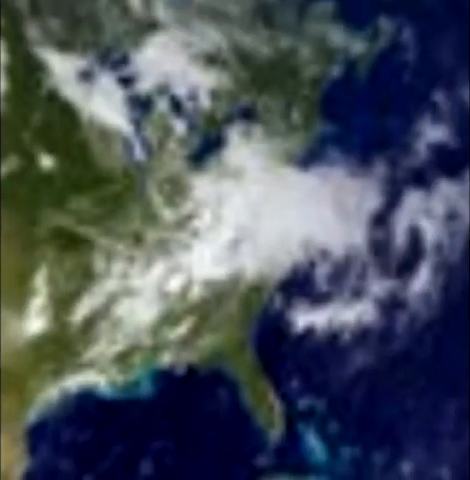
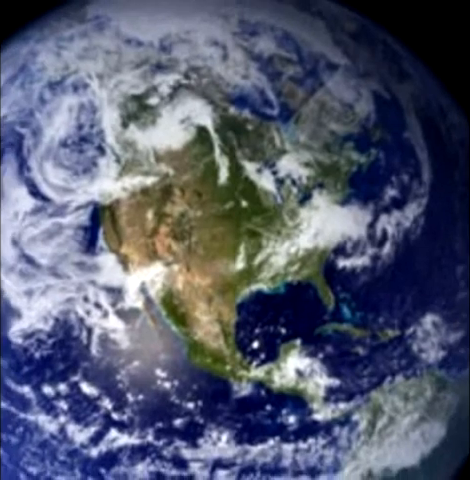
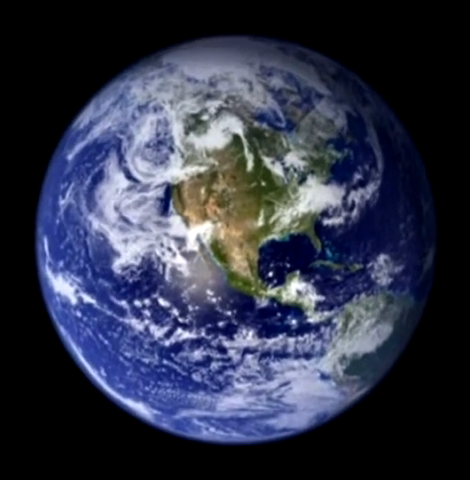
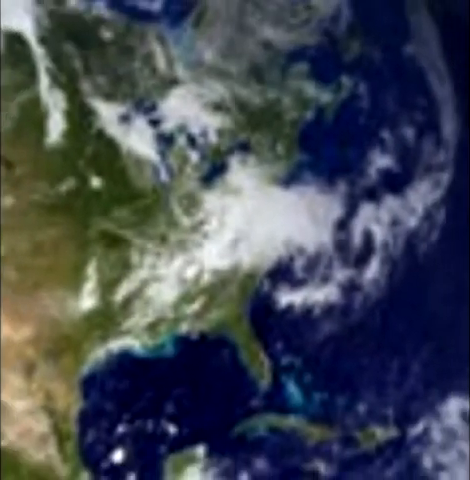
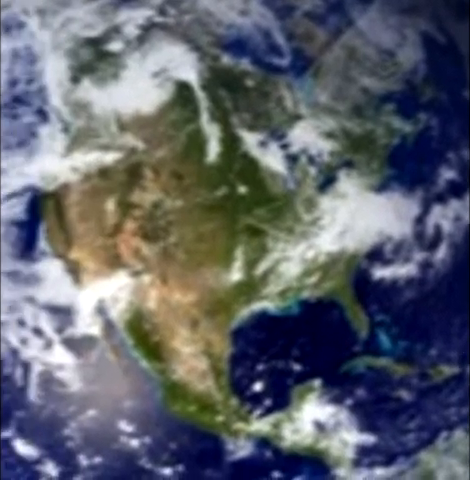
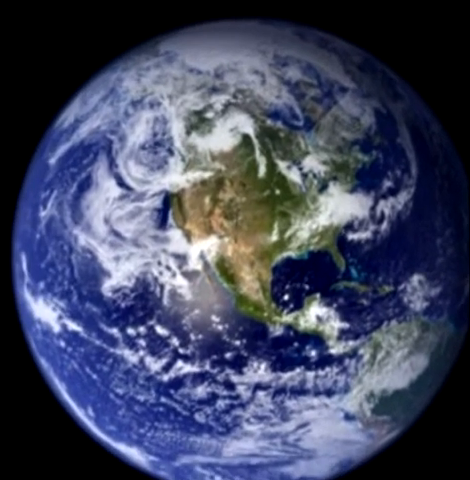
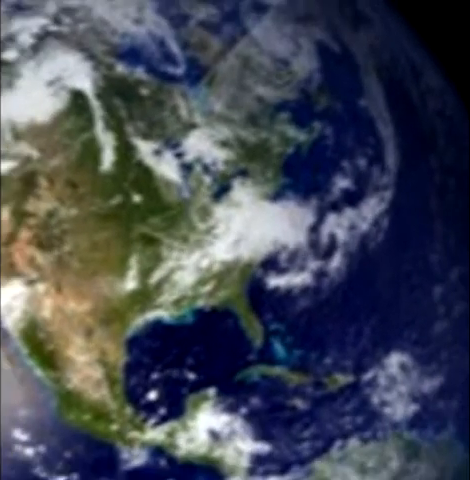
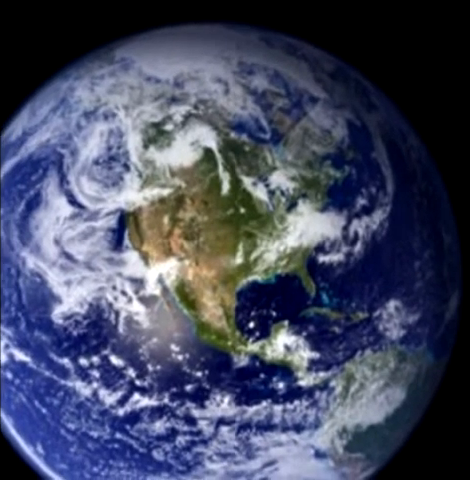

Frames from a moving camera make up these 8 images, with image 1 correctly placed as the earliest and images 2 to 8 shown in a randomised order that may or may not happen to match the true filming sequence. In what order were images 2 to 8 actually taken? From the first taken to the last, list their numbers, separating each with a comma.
4, 7, 5, 2, 8, 6, 3
